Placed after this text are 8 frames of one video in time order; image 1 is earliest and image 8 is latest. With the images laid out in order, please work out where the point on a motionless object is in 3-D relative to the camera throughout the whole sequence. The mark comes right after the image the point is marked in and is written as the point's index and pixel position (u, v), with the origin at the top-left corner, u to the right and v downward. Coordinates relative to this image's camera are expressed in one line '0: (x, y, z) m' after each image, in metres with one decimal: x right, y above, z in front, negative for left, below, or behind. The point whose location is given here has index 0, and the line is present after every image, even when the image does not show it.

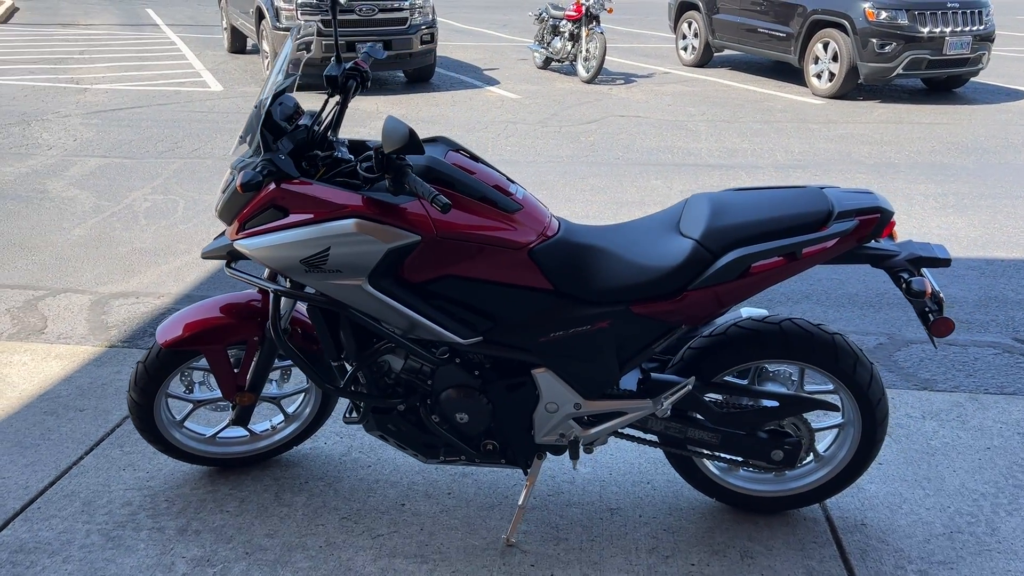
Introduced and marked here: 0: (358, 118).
0: (-1.9, +2.1, +10.7) m
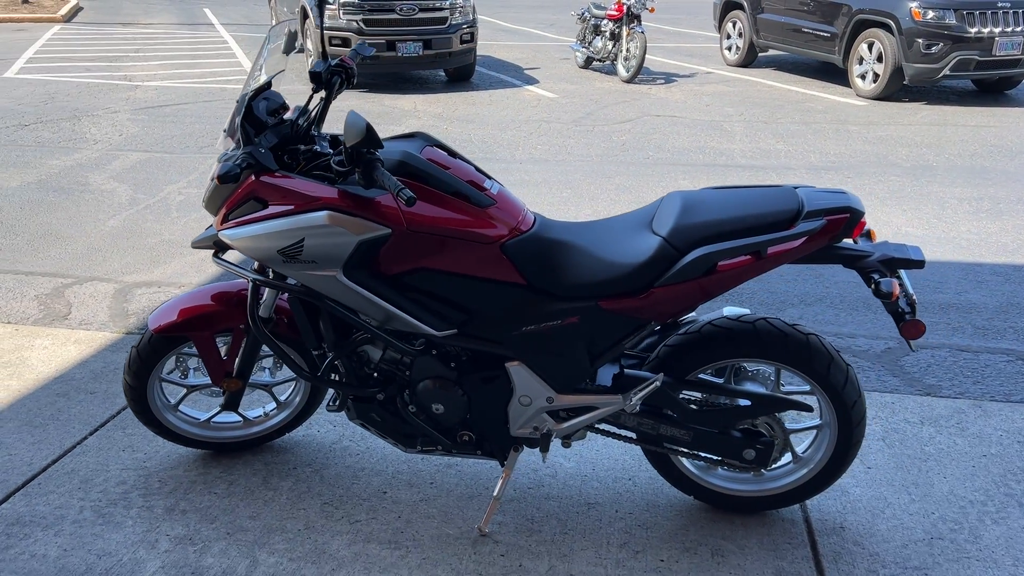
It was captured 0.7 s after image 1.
0: (-1.5, +2.1, +10.9) m
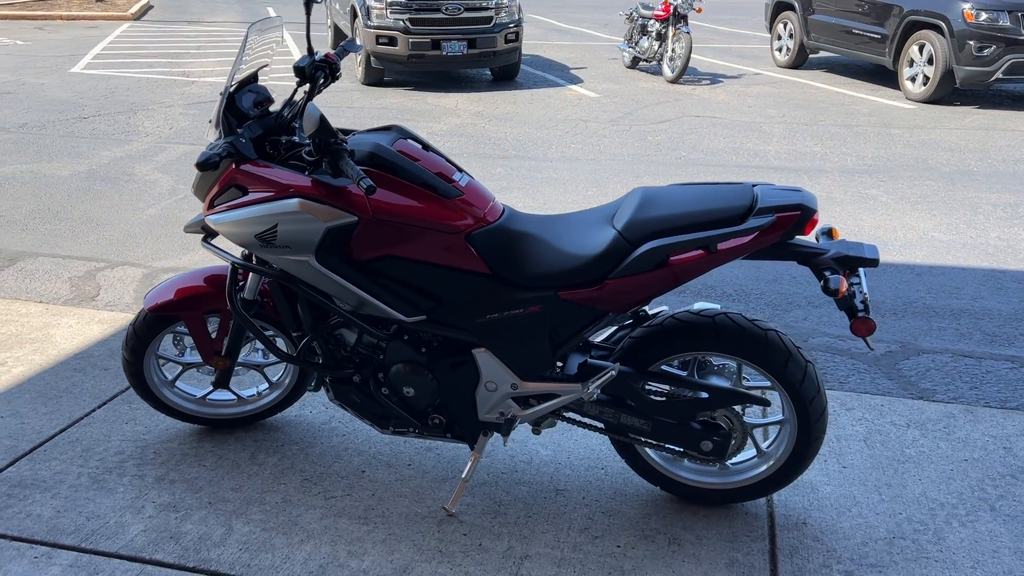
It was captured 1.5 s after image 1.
0: (-1.0, +2.2, +11.0) m
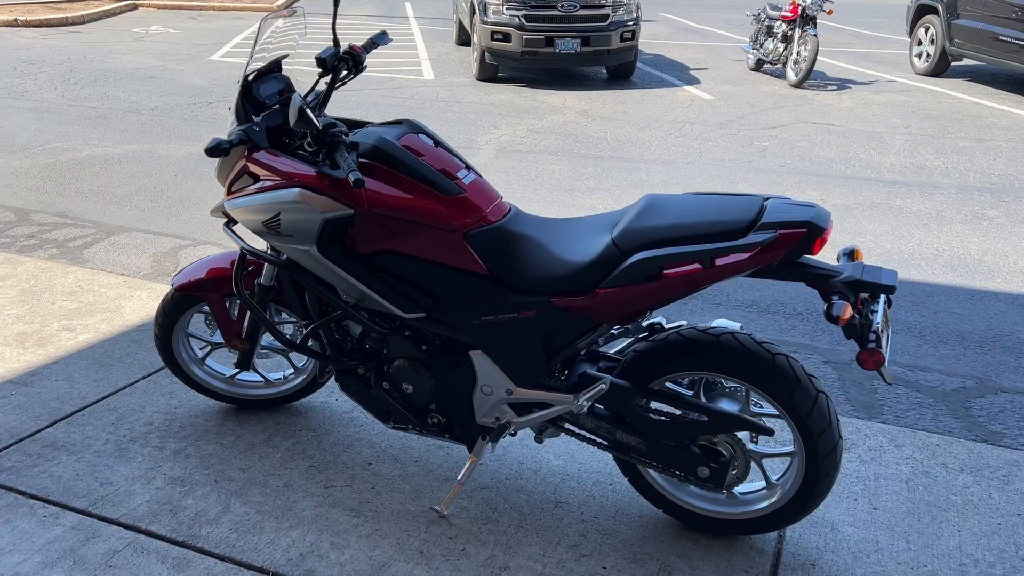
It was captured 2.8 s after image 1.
0: (+0.3, +2.2, +11.0) m
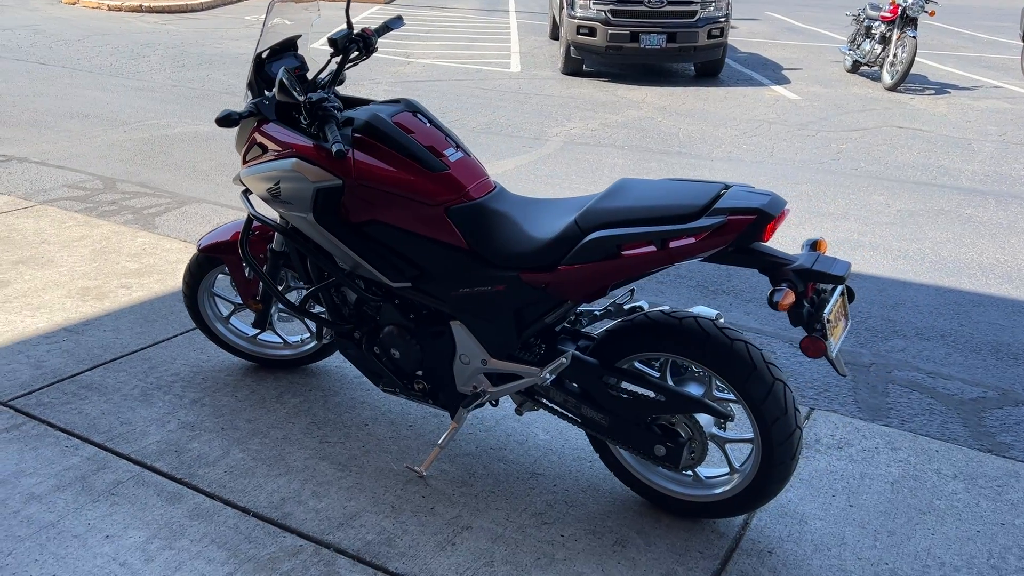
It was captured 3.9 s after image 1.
0: (+1.3, +2.3, +11.0) m
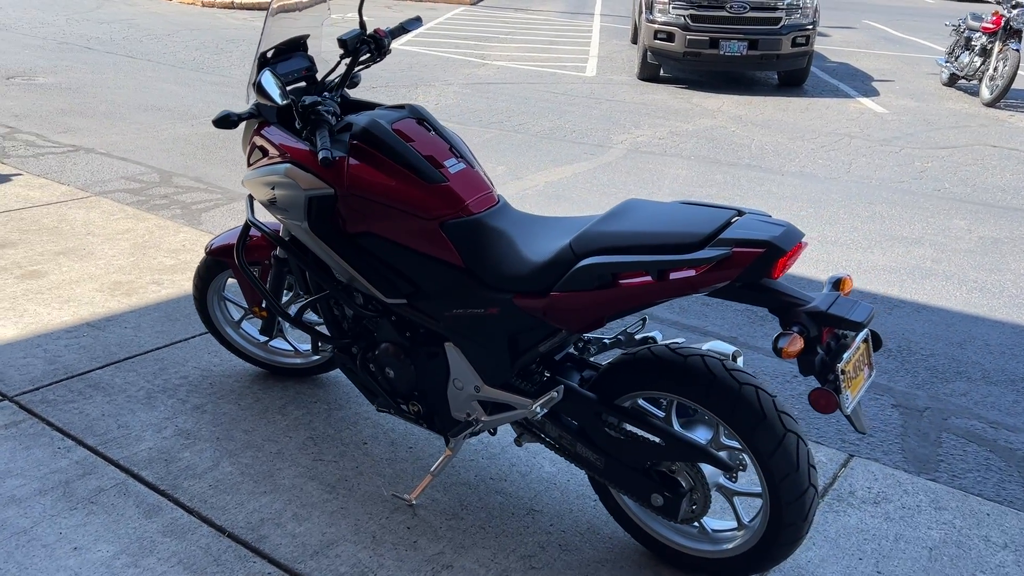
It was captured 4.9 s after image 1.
0: (+2.2, +2.1, +10.7) m
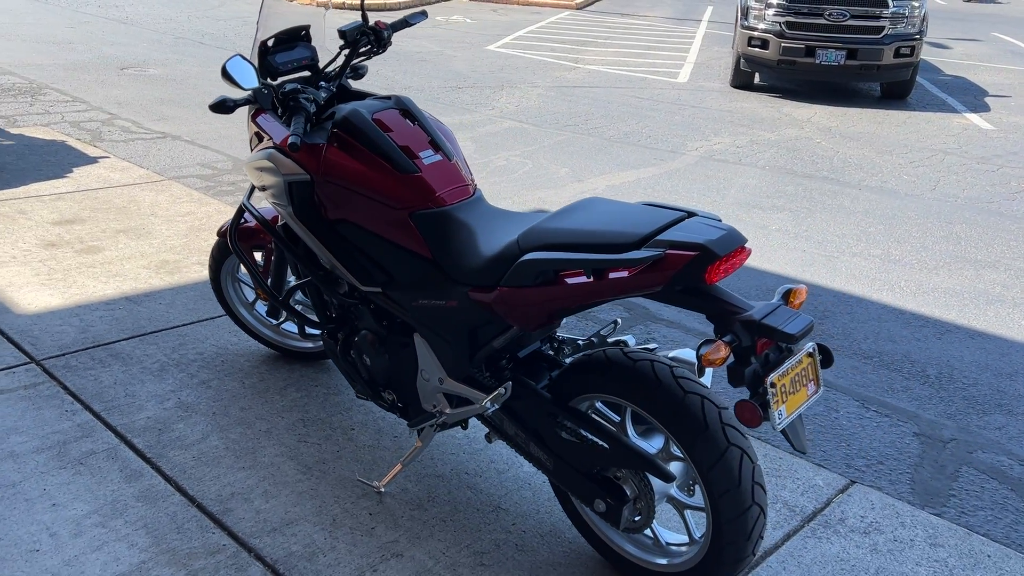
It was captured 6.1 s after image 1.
0: (+3.1, +1.9, +10.3) m
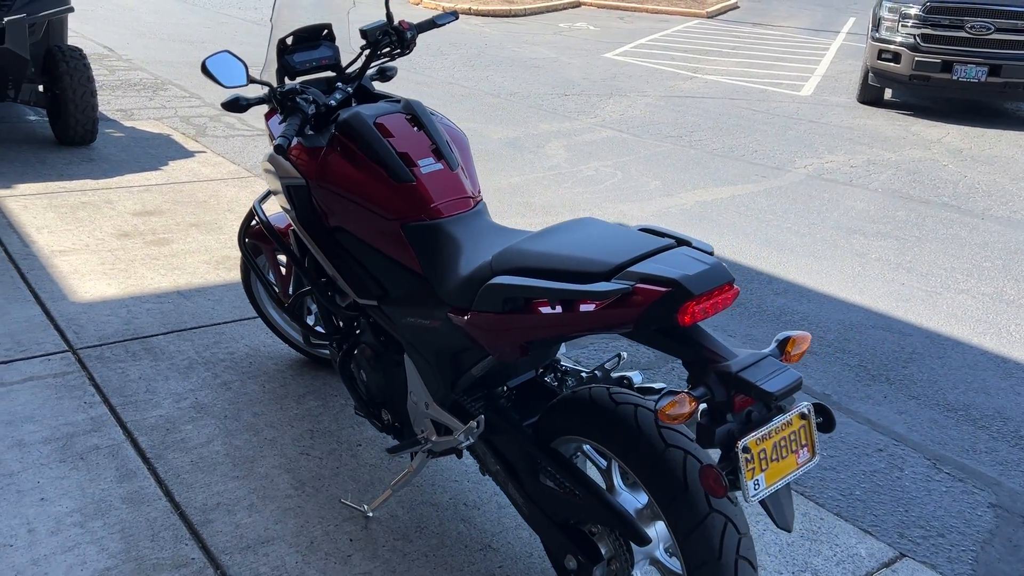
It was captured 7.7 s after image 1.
0: (+4.3, +1.6, +9.6) m
